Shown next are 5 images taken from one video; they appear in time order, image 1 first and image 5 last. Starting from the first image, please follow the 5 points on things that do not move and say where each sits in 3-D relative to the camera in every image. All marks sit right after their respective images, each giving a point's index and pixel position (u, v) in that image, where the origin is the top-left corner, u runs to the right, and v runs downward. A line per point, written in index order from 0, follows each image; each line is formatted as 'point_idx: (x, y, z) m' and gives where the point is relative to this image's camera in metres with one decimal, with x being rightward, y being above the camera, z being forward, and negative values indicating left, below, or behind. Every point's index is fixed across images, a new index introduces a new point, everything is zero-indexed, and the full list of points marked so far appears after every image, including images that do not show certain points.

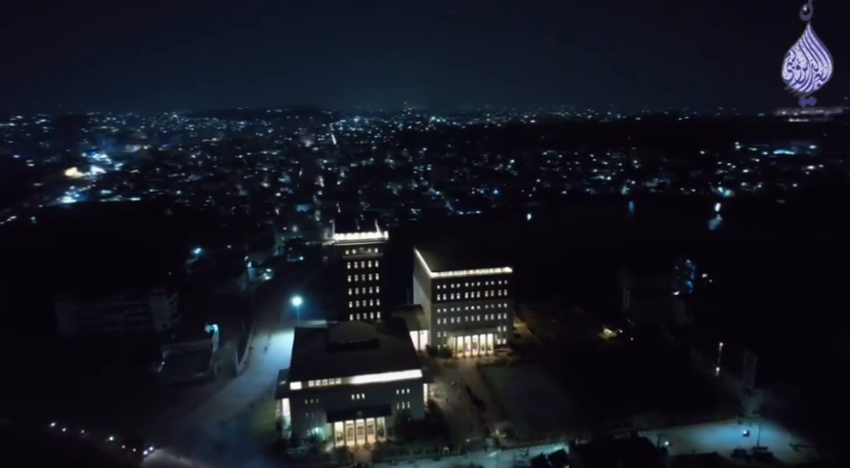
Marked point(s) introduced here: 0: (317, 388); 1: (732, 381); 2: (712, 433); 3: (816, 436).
0: (-3.4, -4.9, +16.6) m
1: (+10.7, -5.1, +18.3) m
2: (+9.0, -6.3, +16.6) m
3: (+12.1, -6.2, +16.2) m
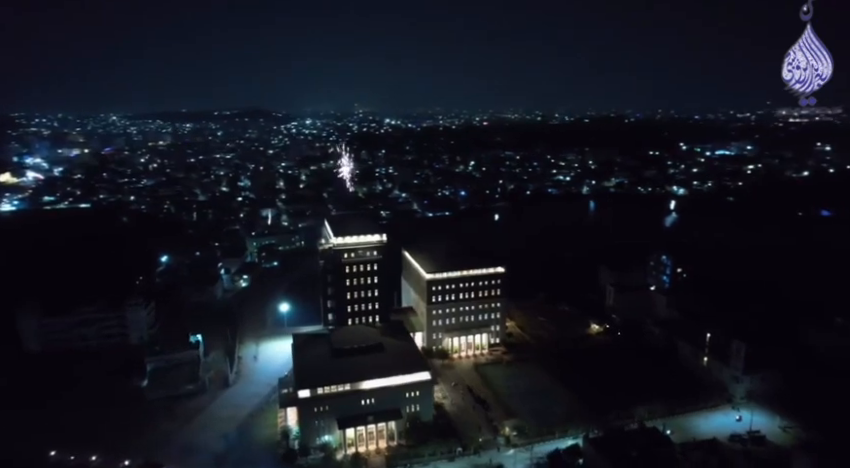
0: (-3.1, -5.0, +16.3) m
1: (+10.8, -5.0, +19.3) m
2: (+9.3, -6.2, +17.4) m
3: (+12.4, -6.0, +17.3) m
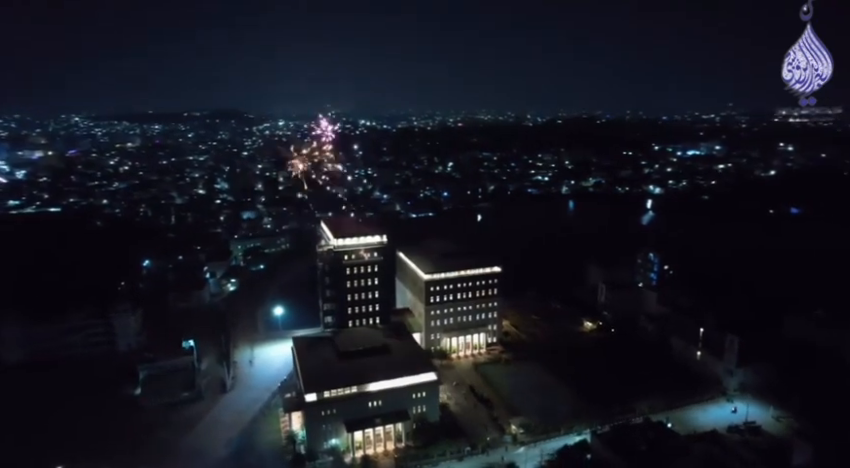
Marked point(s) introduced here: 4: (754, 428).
0: (-2.8, -5.1, +16.2) m
1: (+10.9, -4.9, +19.8) m
2: (+9.5, -6.1, +17.9) m
3: (+12.6, -5.9, +18.0) m
4: (+10.6, -6.2, +16.9) m
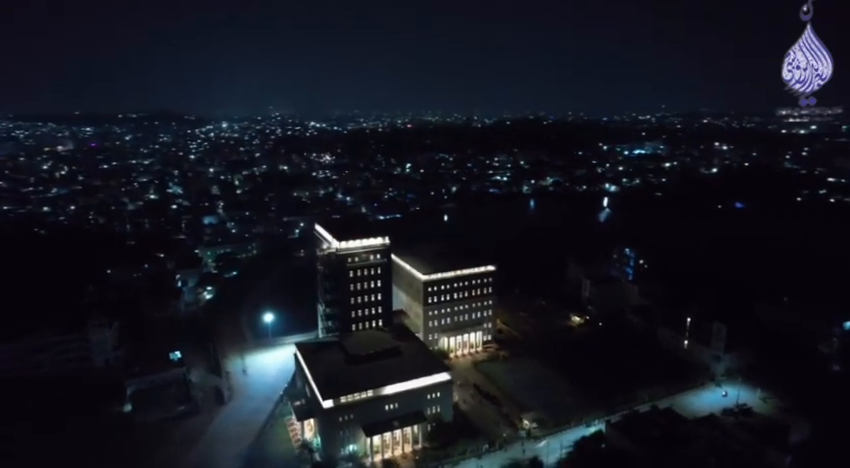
0: (-2.3, -5.2, +15.9) m
1: (+11.0, -4.6, +20.9) m
2: (+9.9, -5.9, +18.8) m
3: (+12.9, -5.6, +19.3) m
4: (+11.0, -6.0, +18.0) m
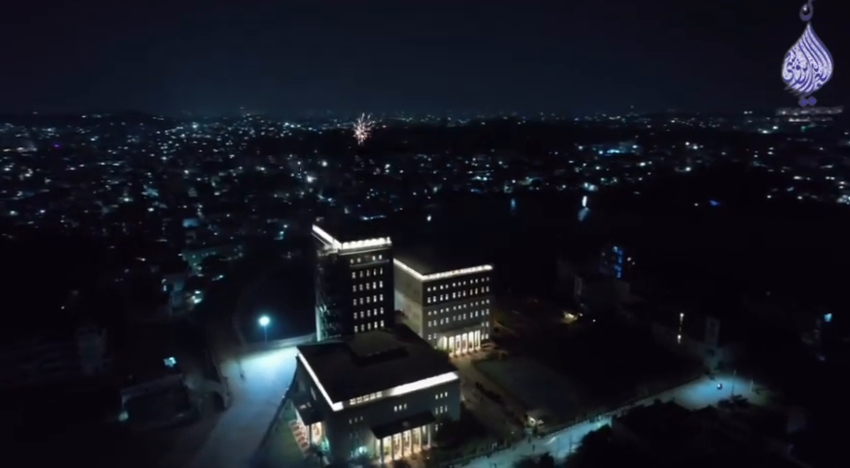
0: (-2.0, -5.2, +15.8) m
1: (+11.0, -4.5, +21.5) m
2: (+10.0, -5.8, +19.4) m
3: (+13.0, -5.5, +19.9) m
4: (+11.2, -5.9, +18.5) m
